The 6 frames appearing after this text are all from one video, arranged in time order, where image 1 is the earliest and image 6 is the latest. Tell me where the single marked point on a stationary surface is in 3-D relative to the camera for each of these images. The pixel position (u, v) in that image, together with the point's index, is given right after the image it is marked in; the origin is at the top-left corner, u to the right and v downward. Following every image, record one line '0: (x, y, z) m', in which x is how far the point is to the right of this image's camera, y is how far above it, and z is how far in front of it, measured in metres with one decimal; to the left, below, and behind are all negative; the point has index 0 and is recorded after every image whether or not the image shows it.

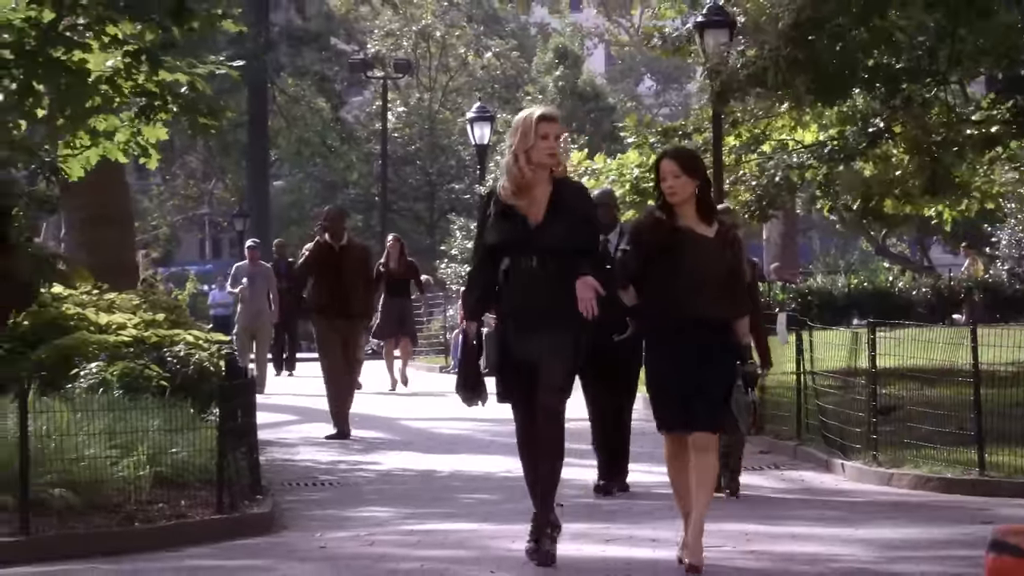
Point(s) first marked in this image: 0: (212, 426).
0: (-1.9, -0.9, +11.7) m
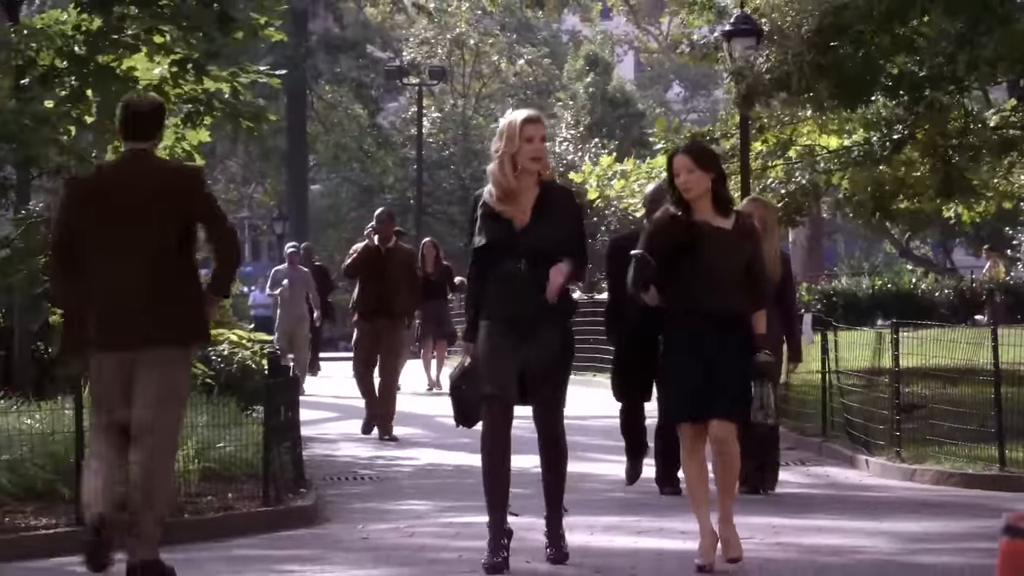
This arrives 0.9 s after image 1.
0: (-1.6, -0.9, +12.2) m
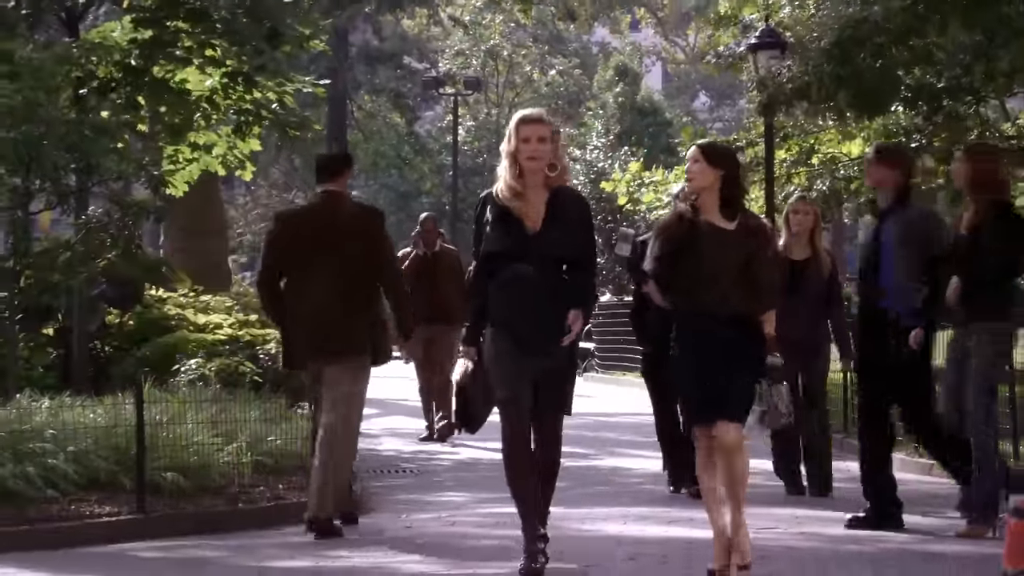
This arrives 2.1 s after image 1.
0: (-1.4, -0.9, +12.8) m
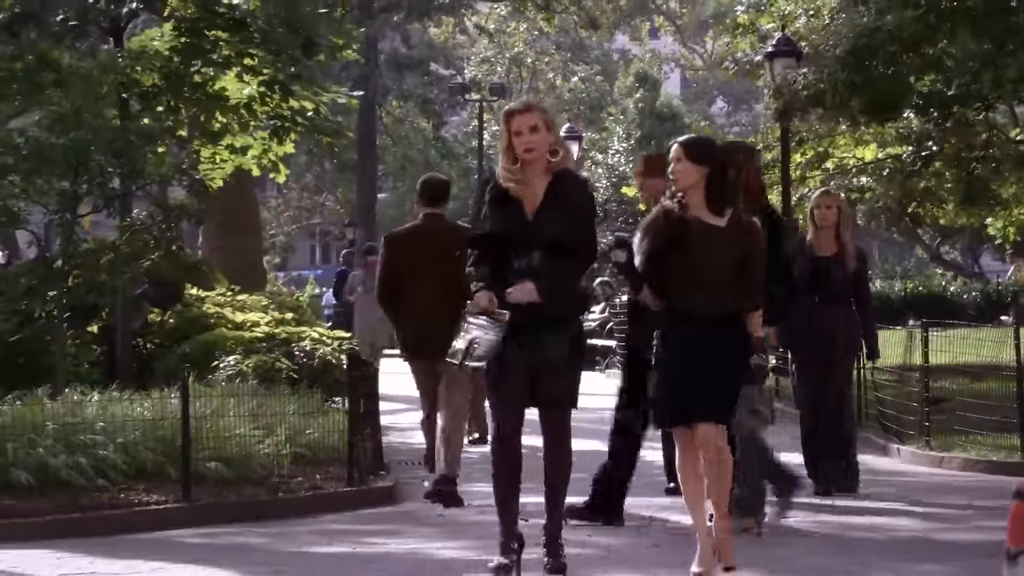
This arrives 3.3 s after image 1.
0: (-1.2, -0.9, +13.3) m
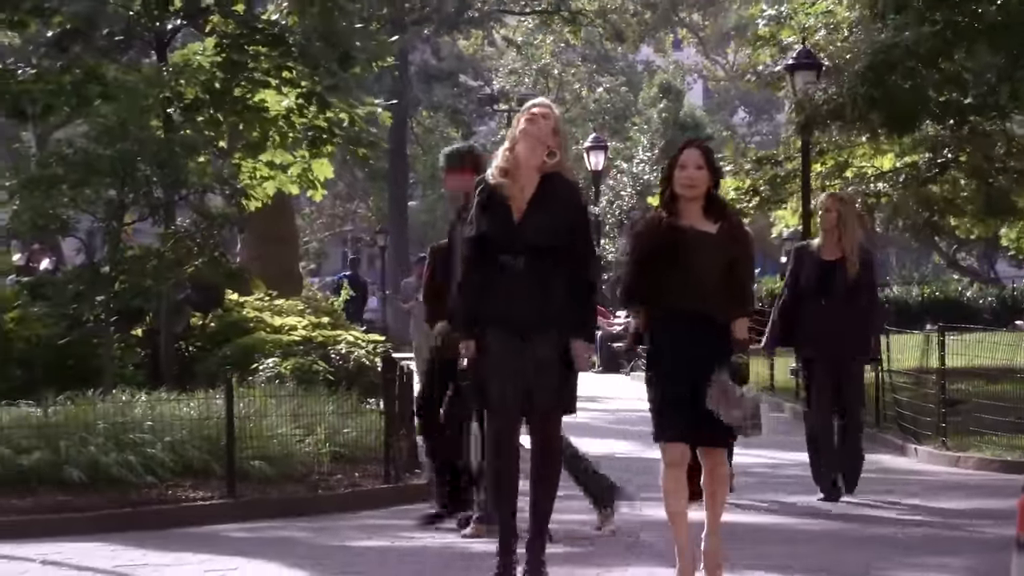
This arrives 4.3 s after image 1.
0: (-1.0, -0.9, +13.9) m
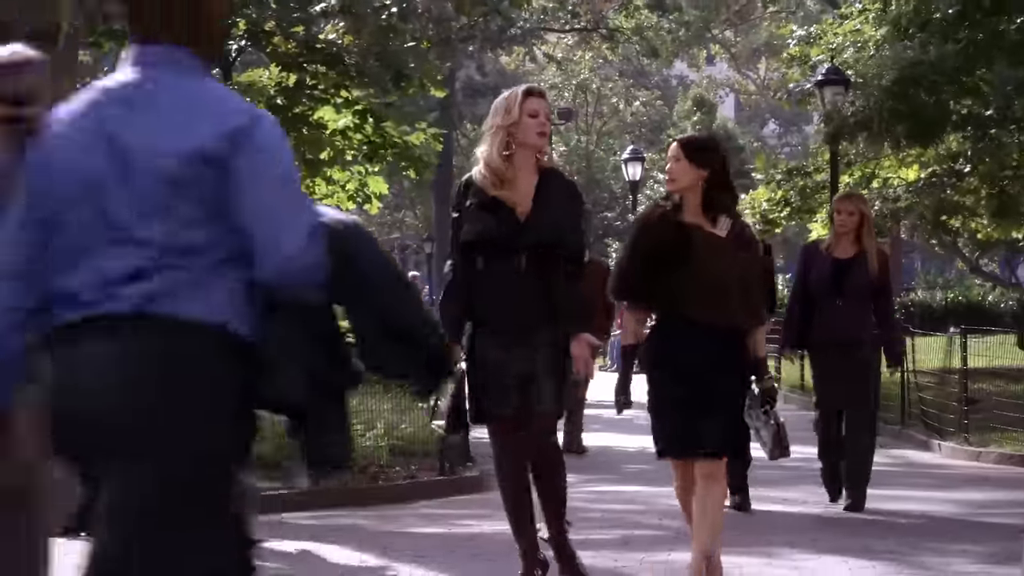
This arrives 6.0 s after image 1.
0: (-0.6, -0.9, +14.7) m
